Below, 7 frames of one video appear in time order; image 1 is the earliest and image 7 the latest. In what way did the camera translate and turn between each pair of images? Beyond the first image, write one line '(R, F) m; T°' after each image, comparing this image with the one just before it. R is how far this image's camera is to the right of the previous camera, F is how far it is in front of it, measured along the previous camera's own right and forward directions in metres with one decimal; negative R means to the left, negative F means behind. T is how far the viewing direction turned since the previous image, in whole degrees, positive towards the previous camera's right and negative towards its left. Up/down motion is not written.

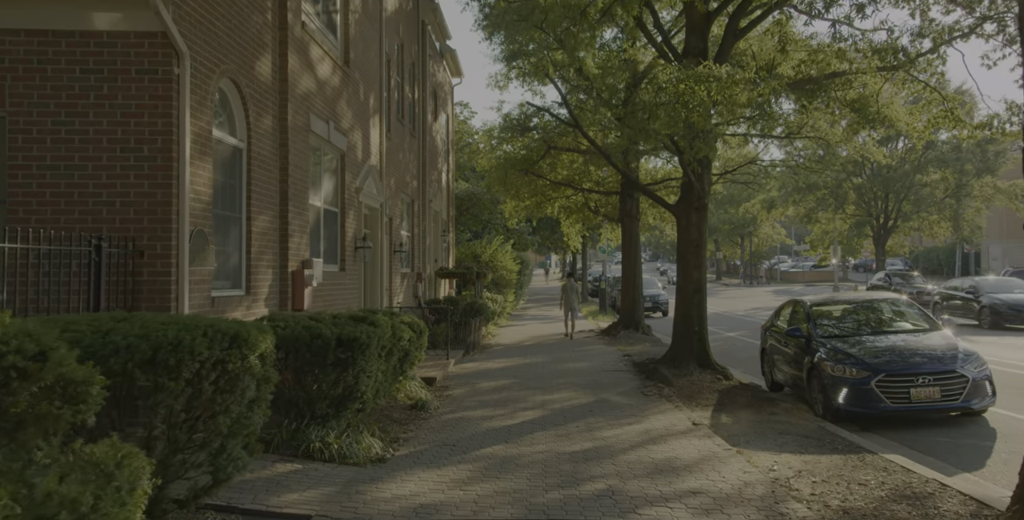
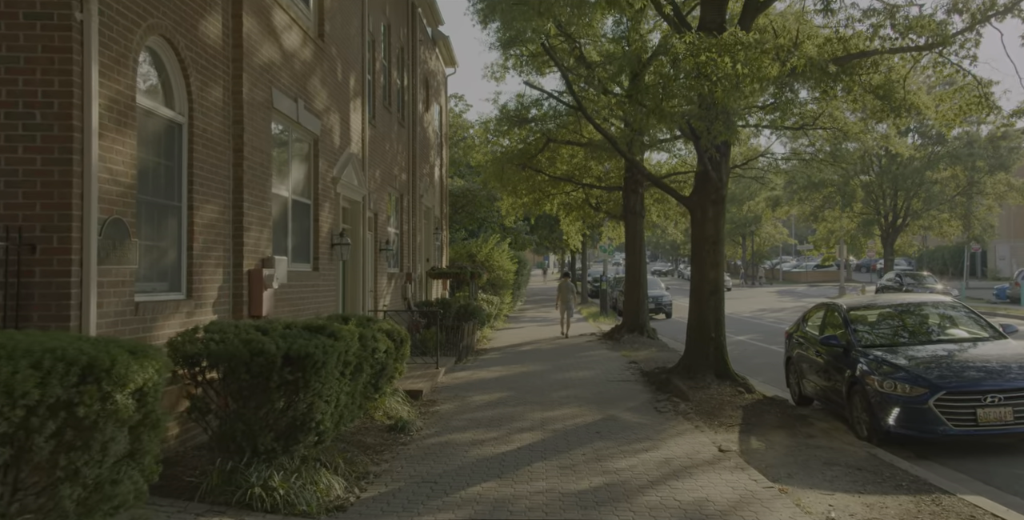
(0.0, +1.3) m; 0°
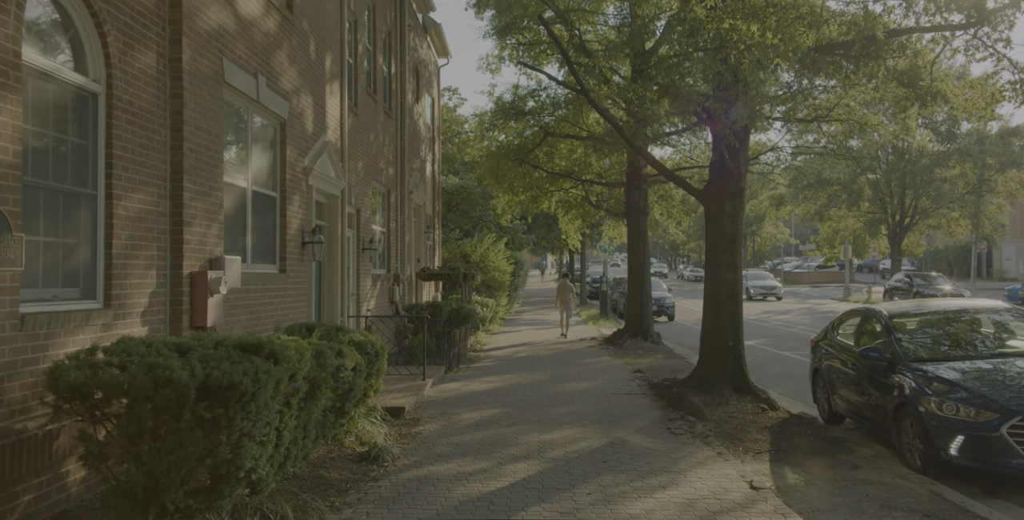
(0.0, +1.2) m; 0°
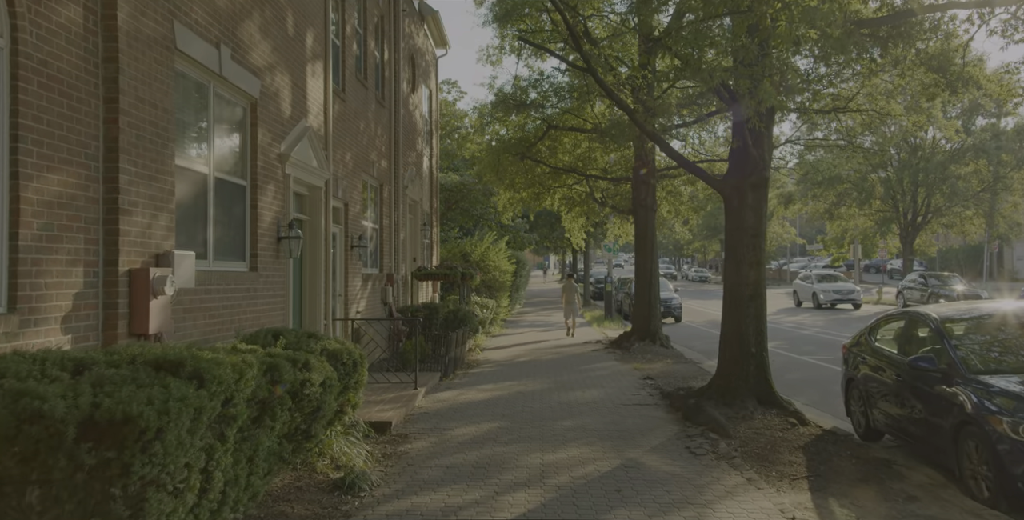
(0.0, +1.0) m; 0°
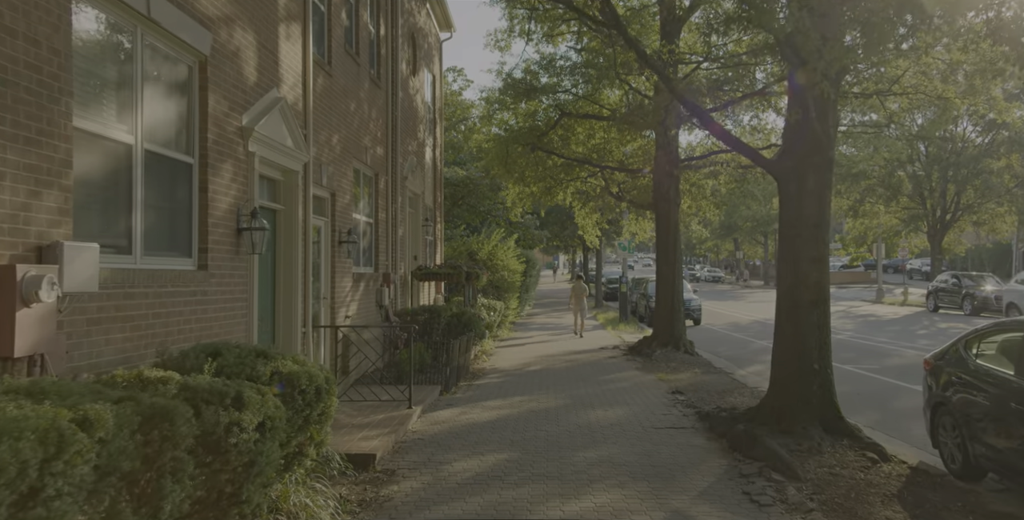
(0.0, +1.6) m; -1°
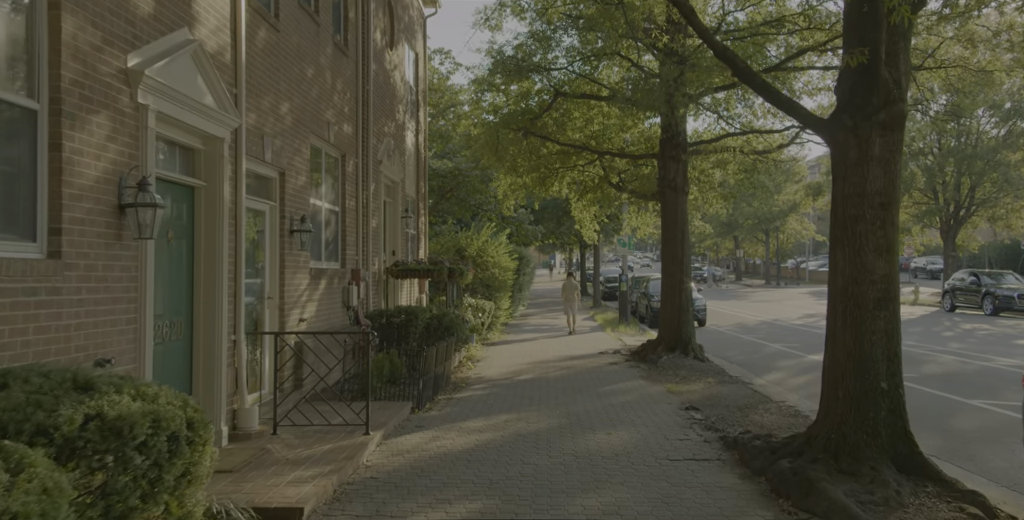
(+0.1, +1.8) m; 0°
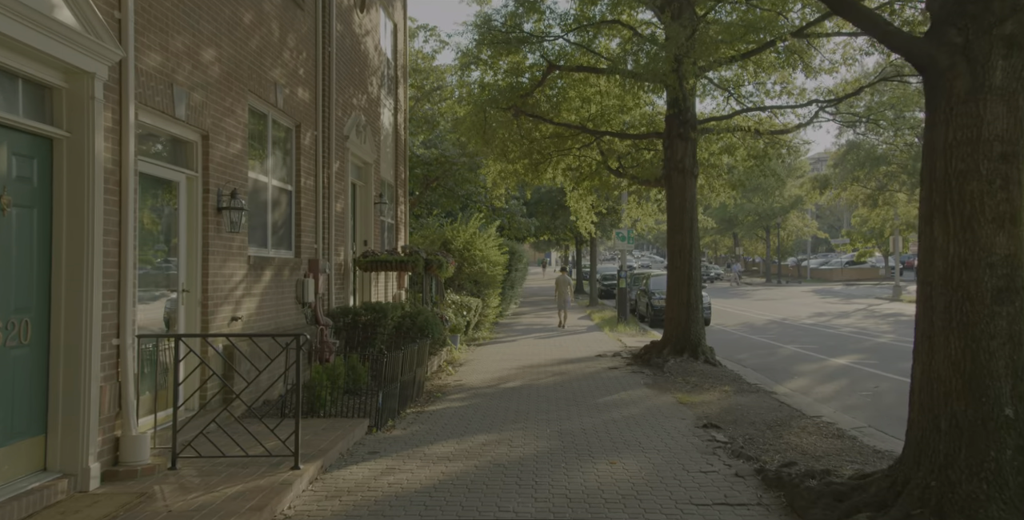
(+0.2, +1.8) m; 0°
